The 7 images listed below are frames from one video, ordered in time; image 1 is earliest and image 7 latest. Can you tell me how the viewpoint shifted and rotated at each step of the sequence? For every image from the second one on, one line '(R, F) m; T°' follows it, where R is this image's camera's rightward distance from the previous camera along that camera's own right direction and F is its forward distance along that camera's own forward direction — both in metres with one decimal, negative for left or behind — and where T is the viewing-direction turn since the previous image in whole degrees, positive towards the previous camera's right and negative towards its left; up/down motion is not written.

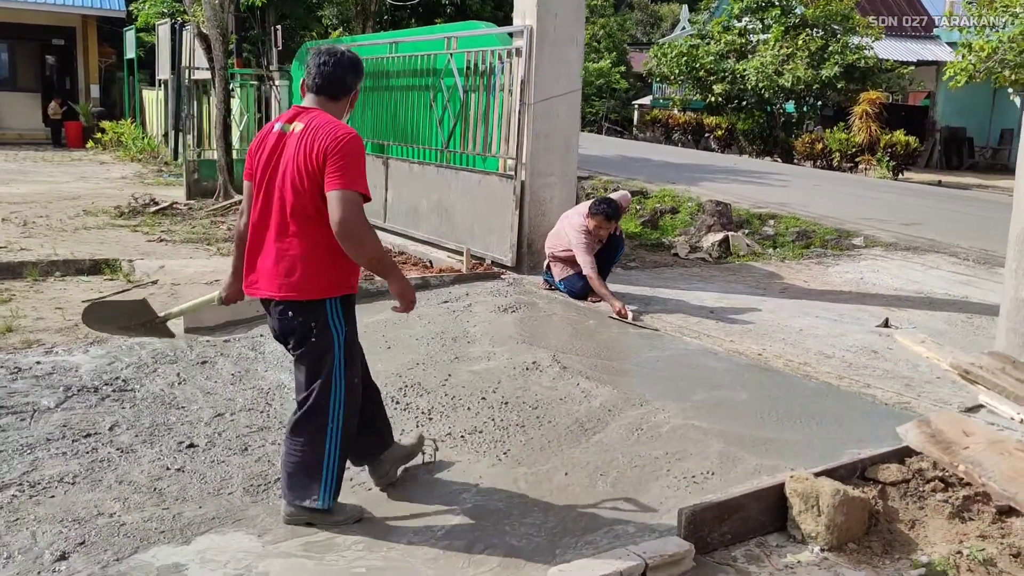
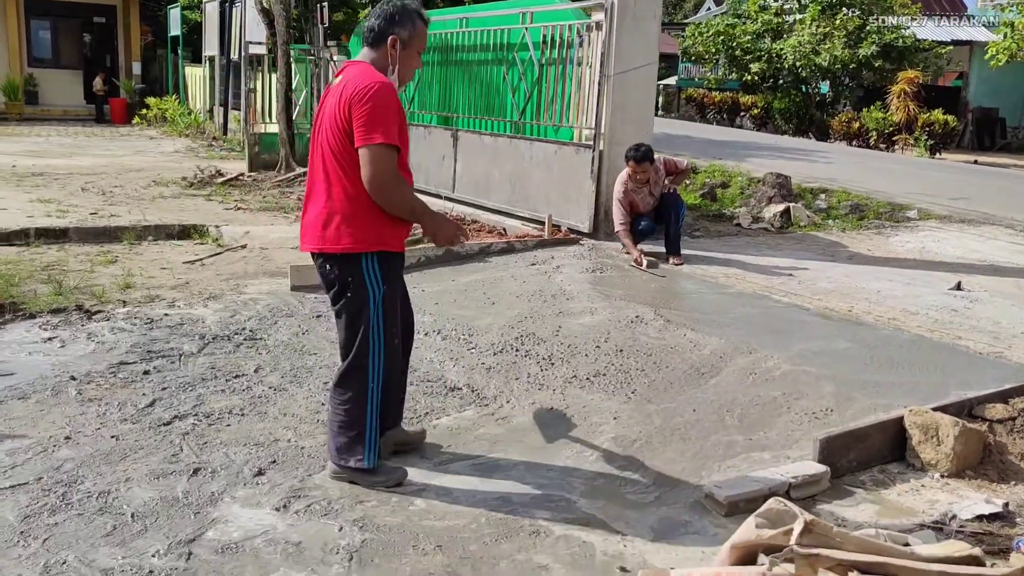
(-0.5, -0.3) m; -1°
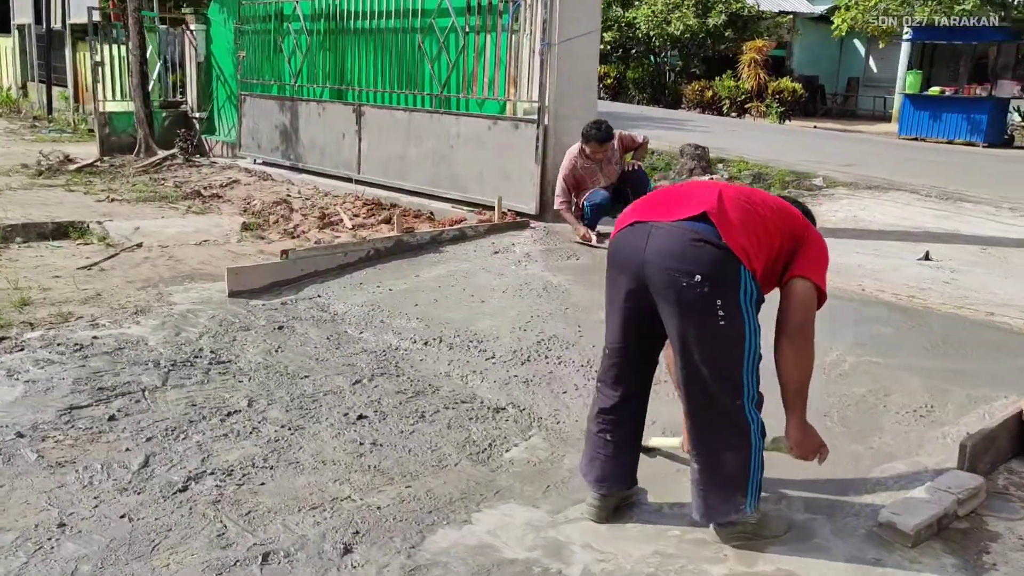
(-0.9, +0.7) m; +11°
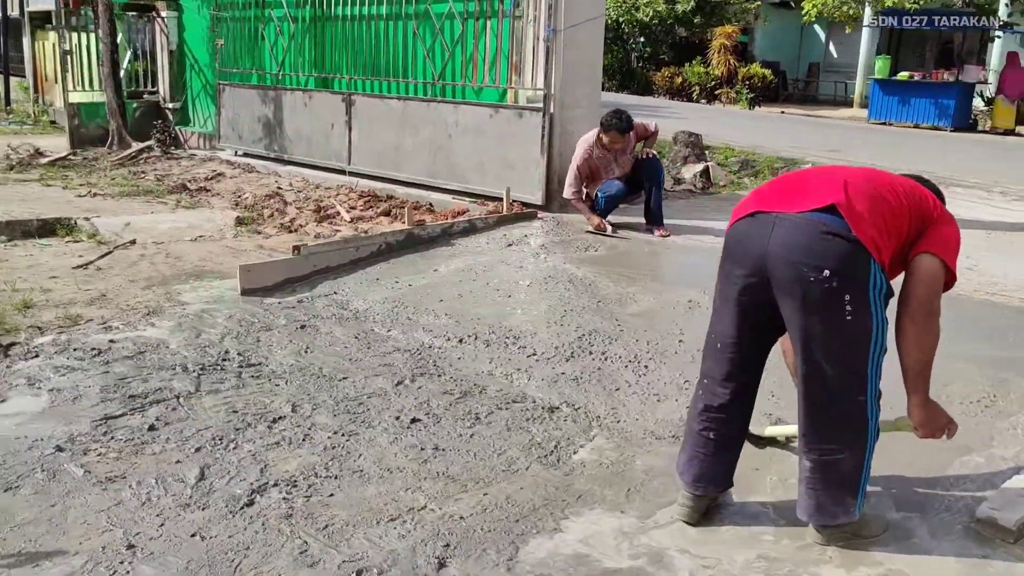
(-0.4, +0.1) m; +3°
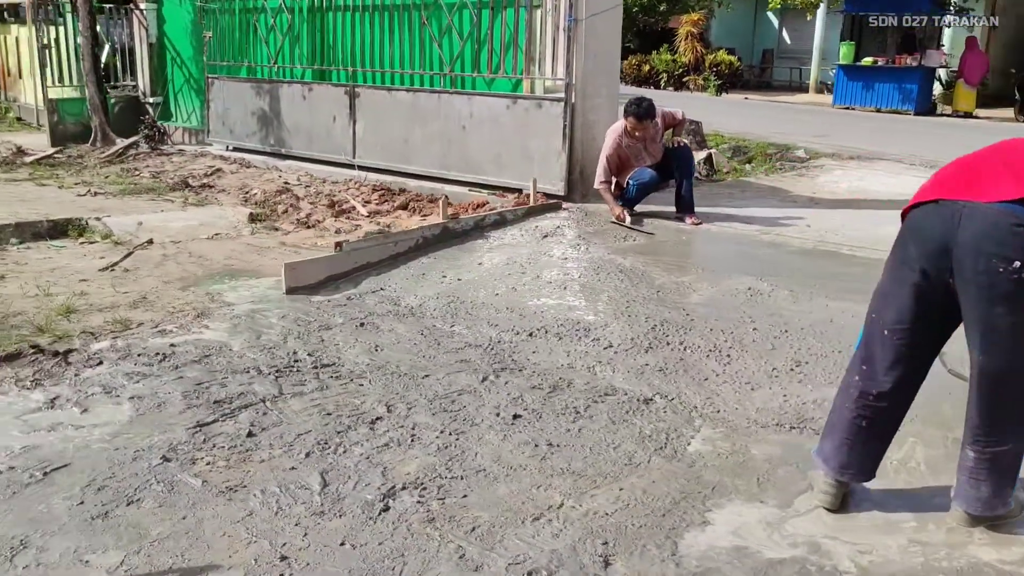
(-0.5, 0.0) m; +3°
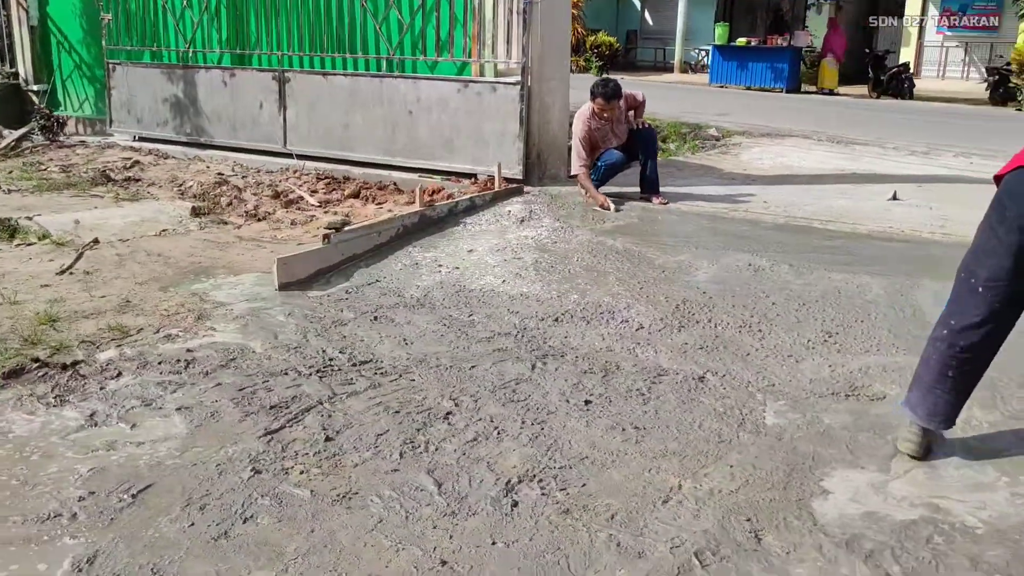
(-0.7, +0.1) m; +9°
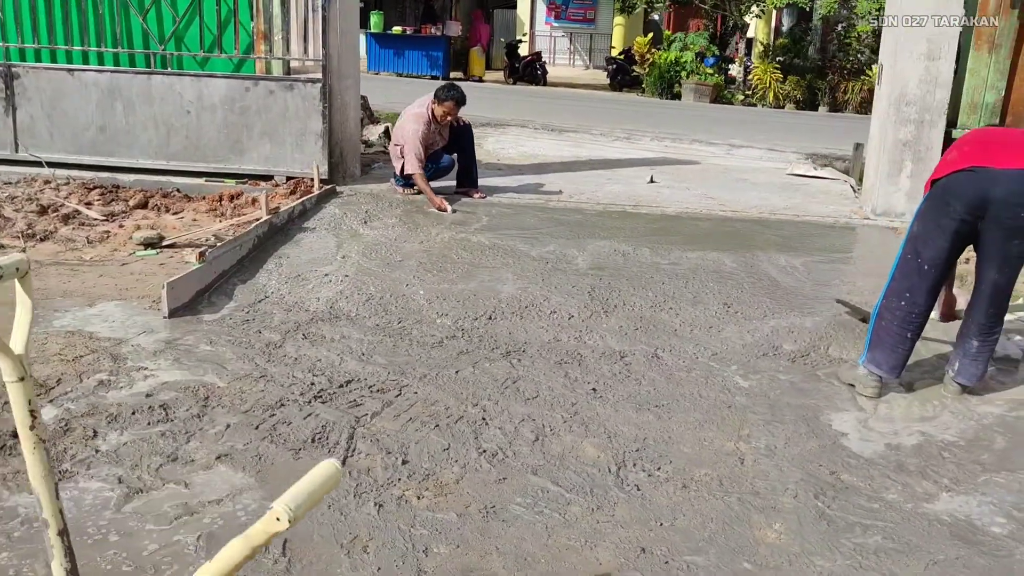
(-1.5, +0.2) m; +24°
